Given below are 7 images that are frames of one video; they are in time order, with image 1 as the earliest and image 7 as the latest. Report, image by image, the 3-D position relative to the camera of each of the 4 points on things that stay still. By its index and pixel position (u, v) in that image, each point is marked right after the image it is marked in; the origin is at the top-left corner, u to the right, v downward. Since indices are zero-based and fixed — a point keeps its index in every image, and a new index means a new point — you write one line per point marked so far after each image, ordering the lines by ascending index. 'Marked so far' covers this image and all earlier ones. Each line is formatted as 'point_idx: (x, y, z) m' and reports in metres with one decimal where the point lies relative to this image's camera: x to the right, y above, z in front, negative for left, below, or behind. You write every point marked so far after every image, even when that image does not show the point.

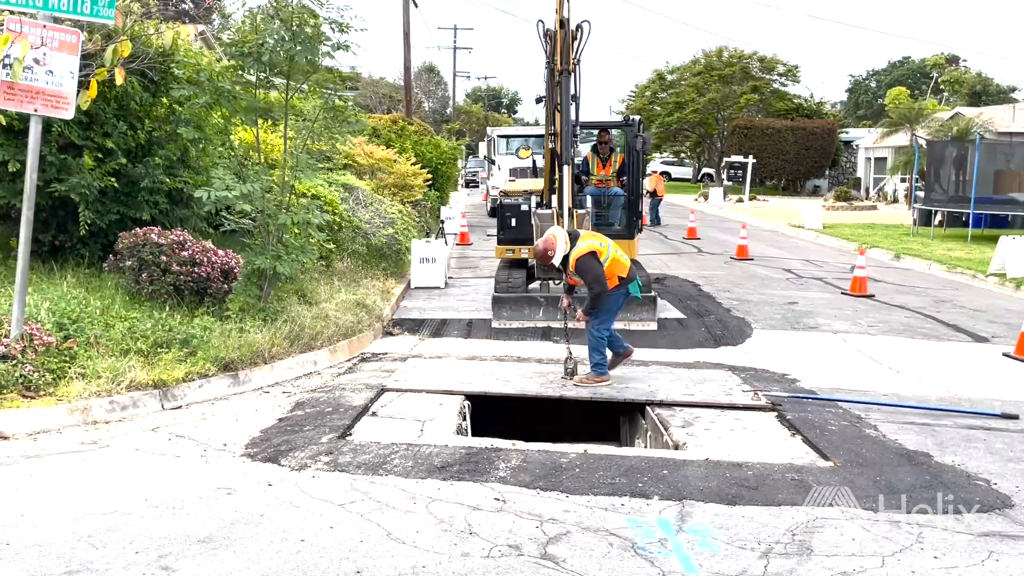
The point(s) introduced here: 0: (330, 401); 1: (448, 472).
0: (-1.3, -0.8, +6.2) m
1: (-0.4, -1.0, +4.7) m
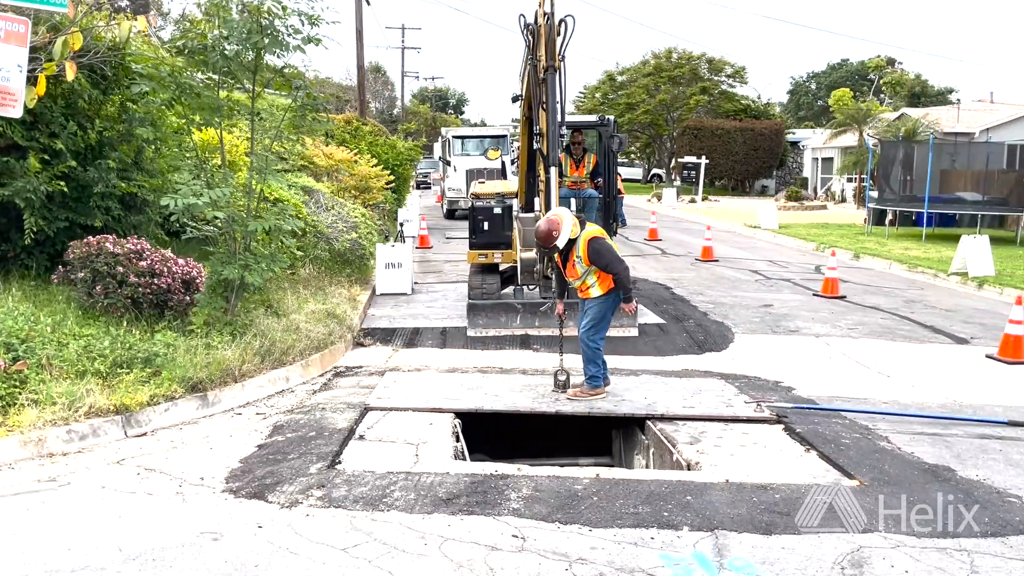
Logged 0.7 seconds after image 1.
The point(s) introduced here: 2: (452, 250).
0: (-1.3, -0.9, +5.7) m
1: (-0.3, -1.1, +4.3) m
2: (-1.3, +0.8, +18.9) m
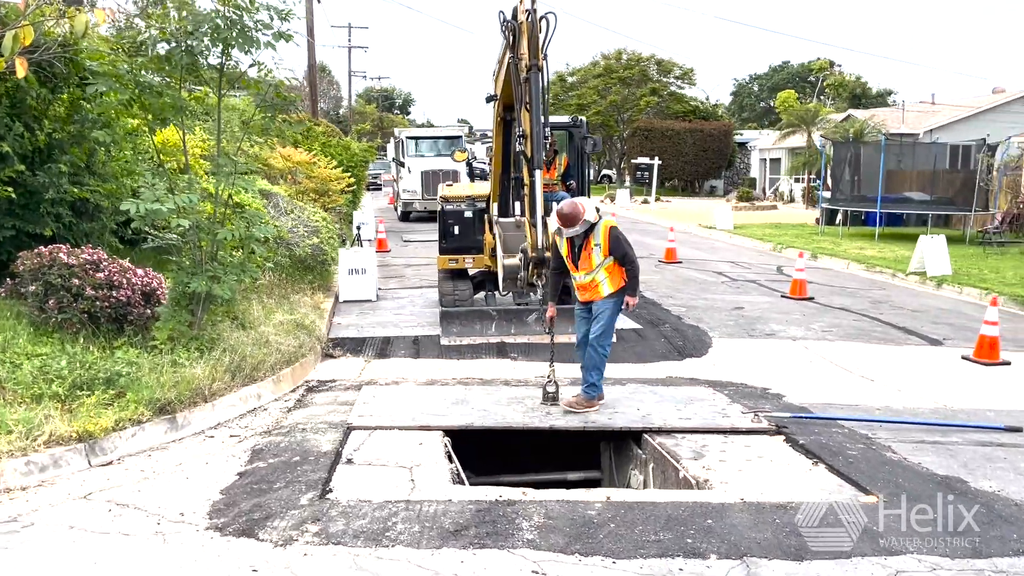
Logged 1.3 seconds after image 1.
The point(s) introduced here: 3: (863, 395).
0: (-1.4, -1.0, +5.4) m
1: (-0.2, -1.2, +3.9) m
2: (-2.2, +0.7, +18.5) m
3: (+3.1, -0.9, +7.5) m
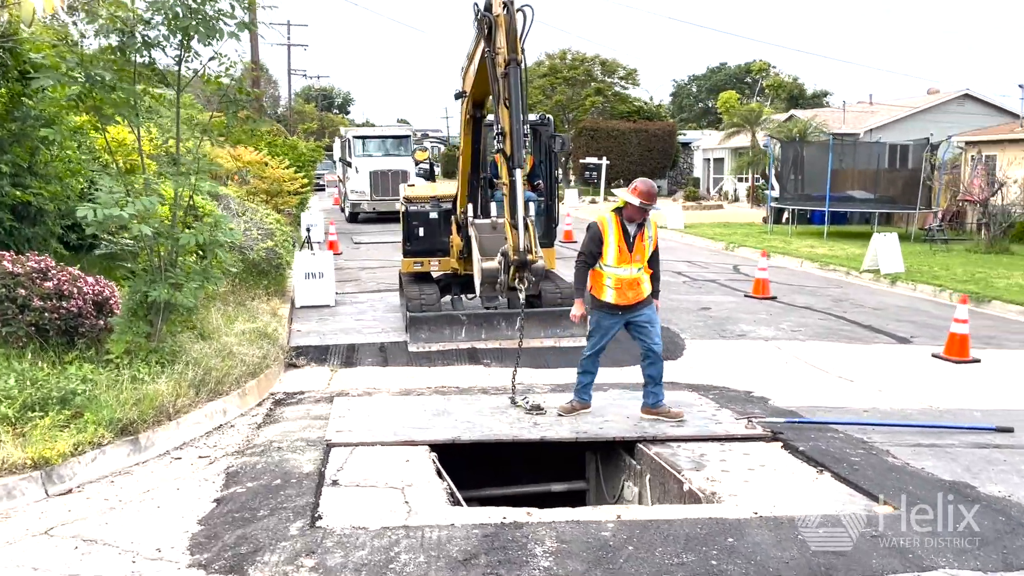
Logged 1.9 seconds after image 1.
0: (-1.4, -1.0, +5.0) m
1: (-0.2, -1.2, +3.6) m
2: (-3.1, +0.7, +18.0) m
3: (+2.9, -0.9, +7.4) m
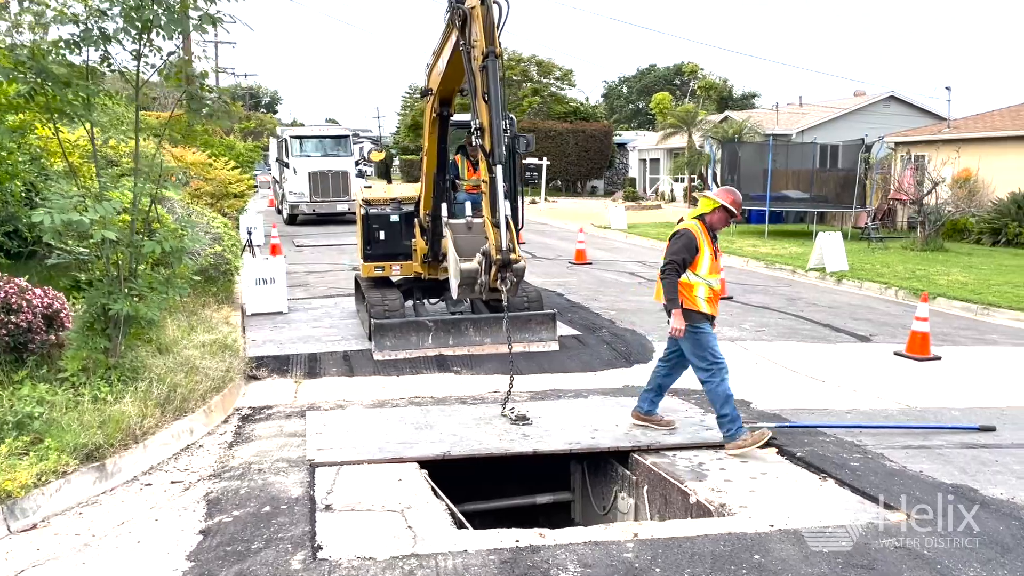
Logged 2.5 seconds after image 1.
0: (-1.4, -1.1, +4.6) m
1: (0.0, -1.2, +3.4) m
2: (-4.1, +0.6, +17.5) m
3: (+2.7, -0.9, +7.4) m
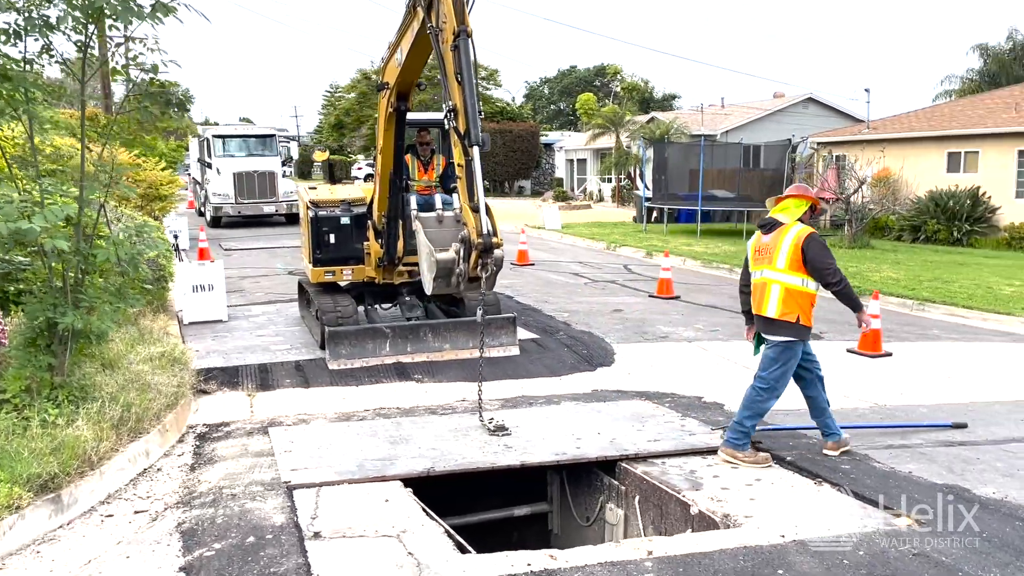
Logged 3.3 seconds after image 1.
0: (-1.4, -1.2, +4.3) m
1: (+0.1, -1.3, +3.2) m
2: (-5.3, +0.5, +16.8) m
3: (+2.4, -0.9, +7.4) m
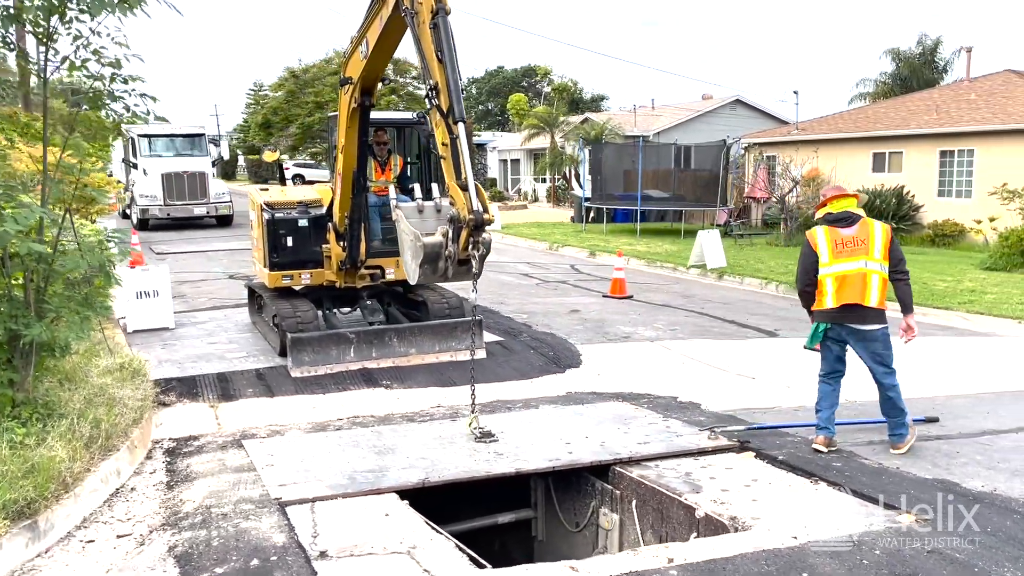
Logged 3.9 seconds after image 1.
0: (-1.3, -1.2, +4.0) m
1: (+0.2, -1.3, +3.1) m
2: (-6.3, +0.4, +16.2) m
3: (+2.2, -0.9, +7.5) m
